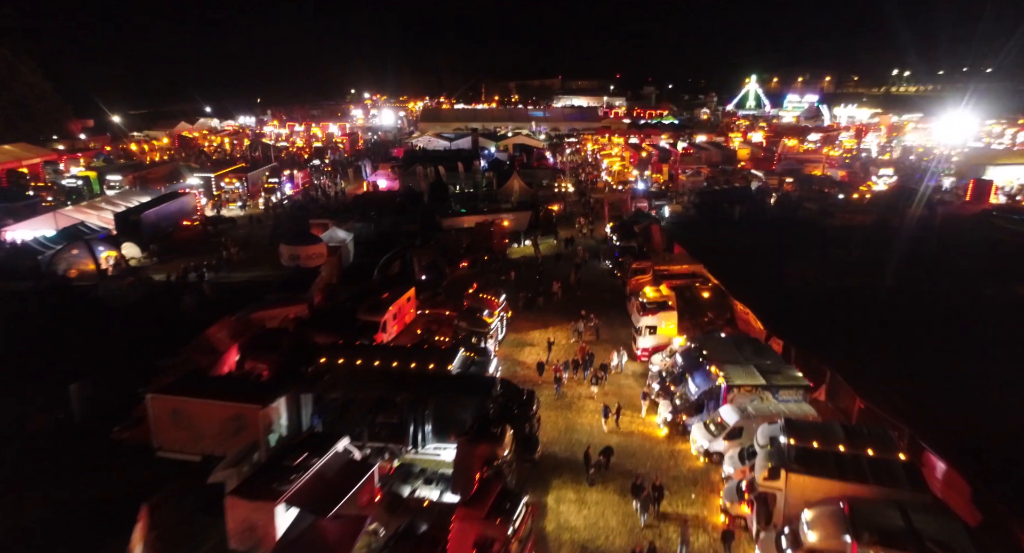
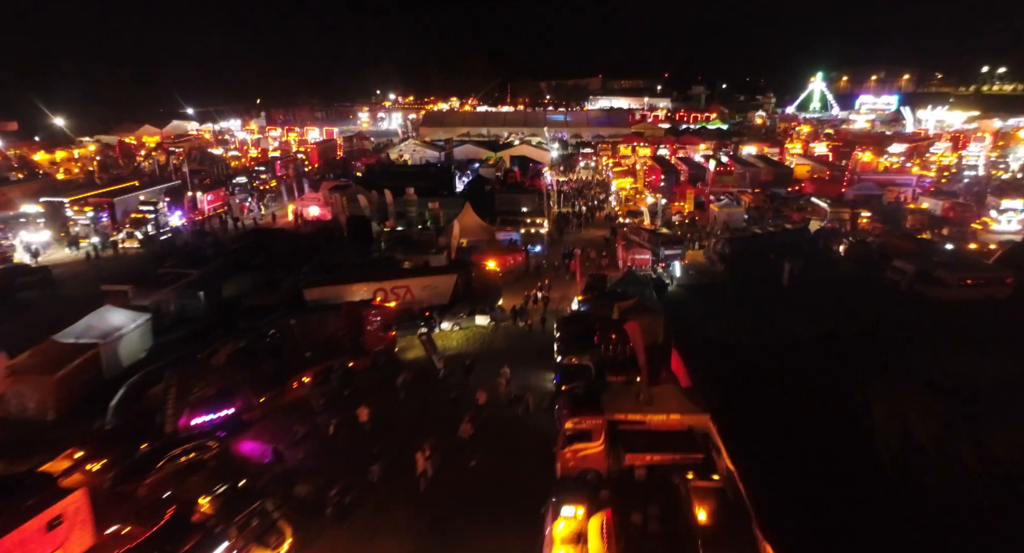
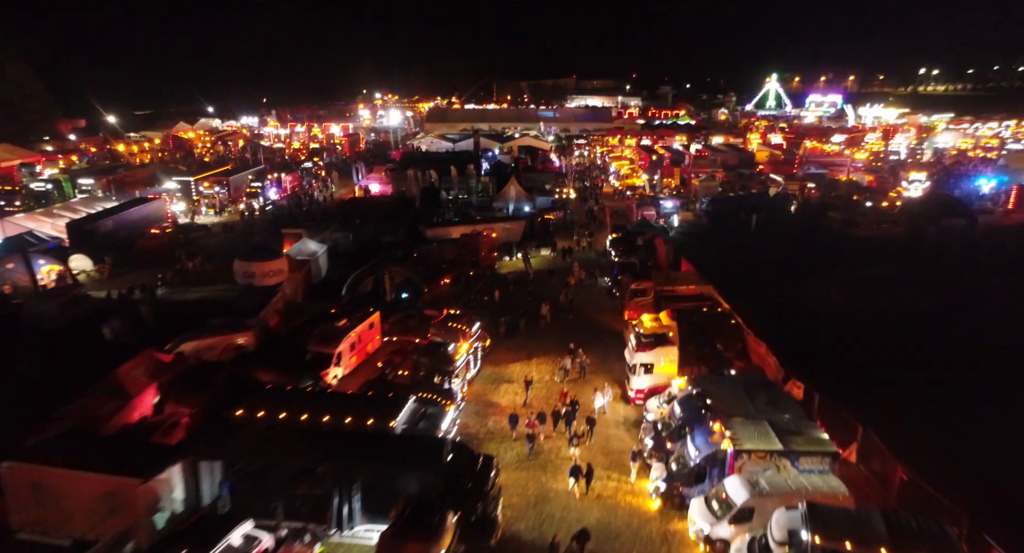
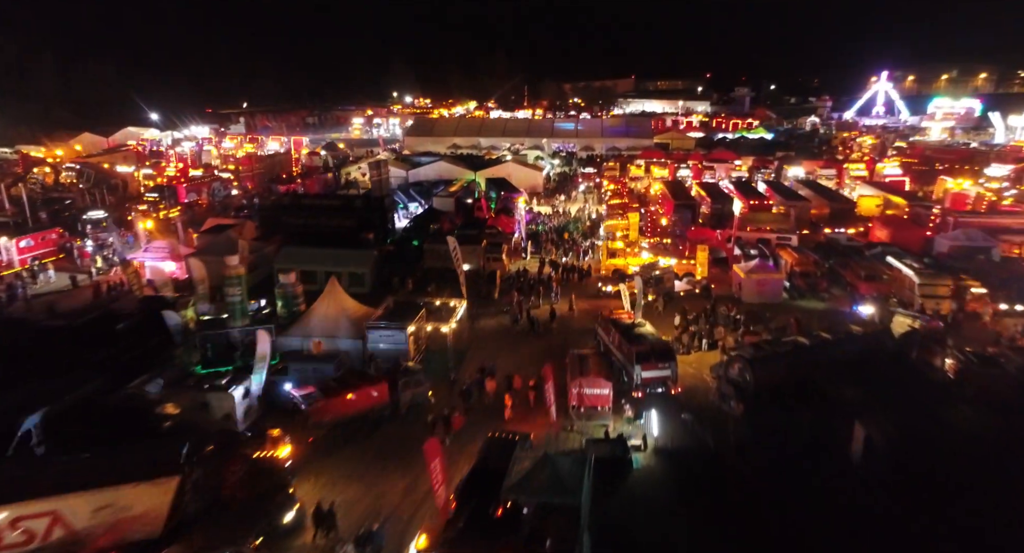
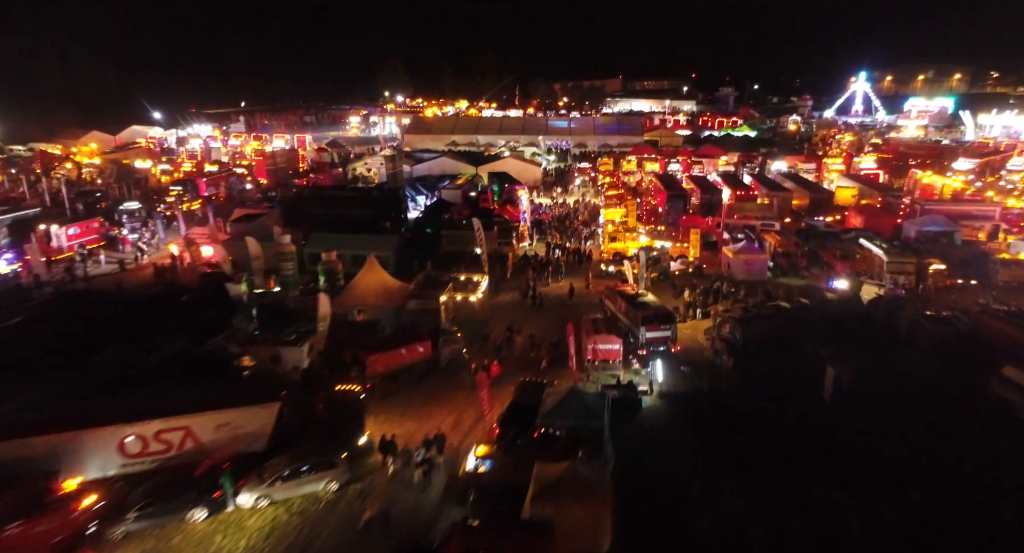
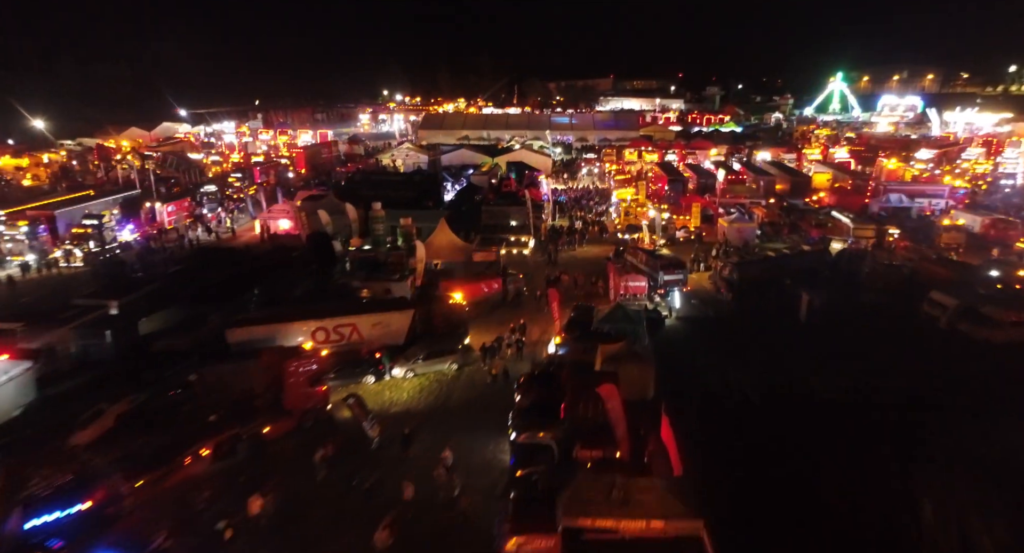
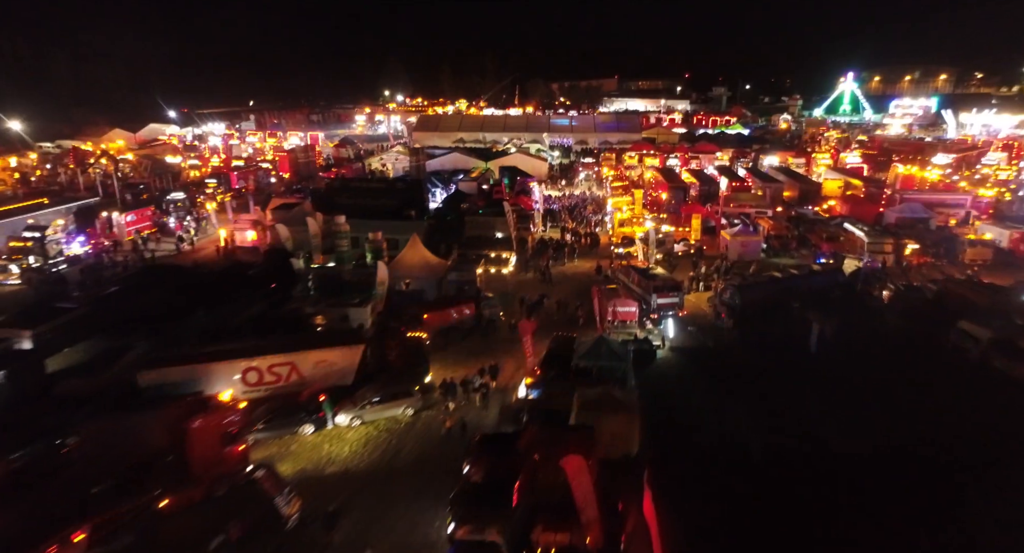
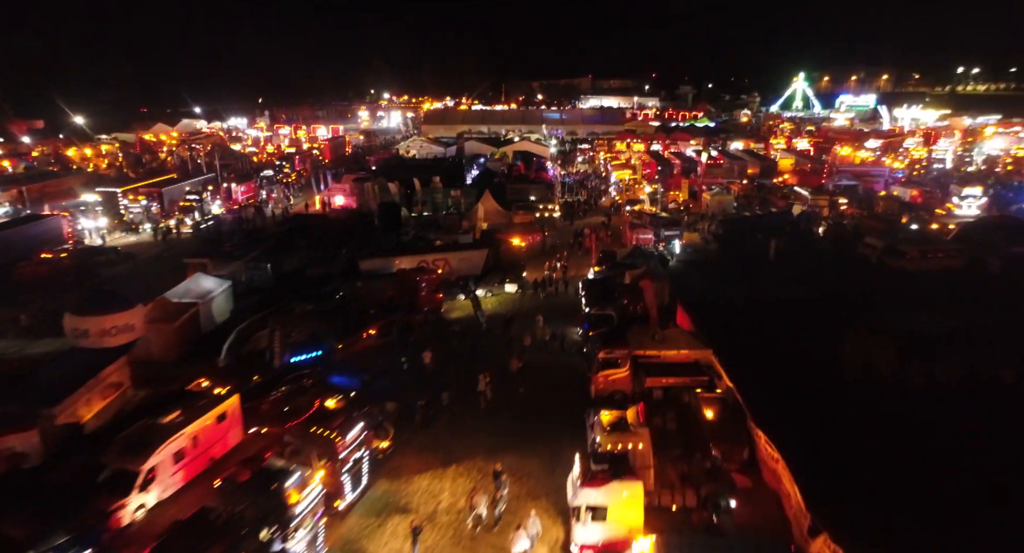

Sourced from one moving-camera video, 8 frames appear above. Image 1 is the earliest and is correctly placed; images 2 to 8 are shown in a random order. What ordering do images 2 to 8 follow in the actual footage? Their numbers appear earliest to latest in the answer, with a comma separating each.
3, 8, 2, 6, 7, 5, 4
